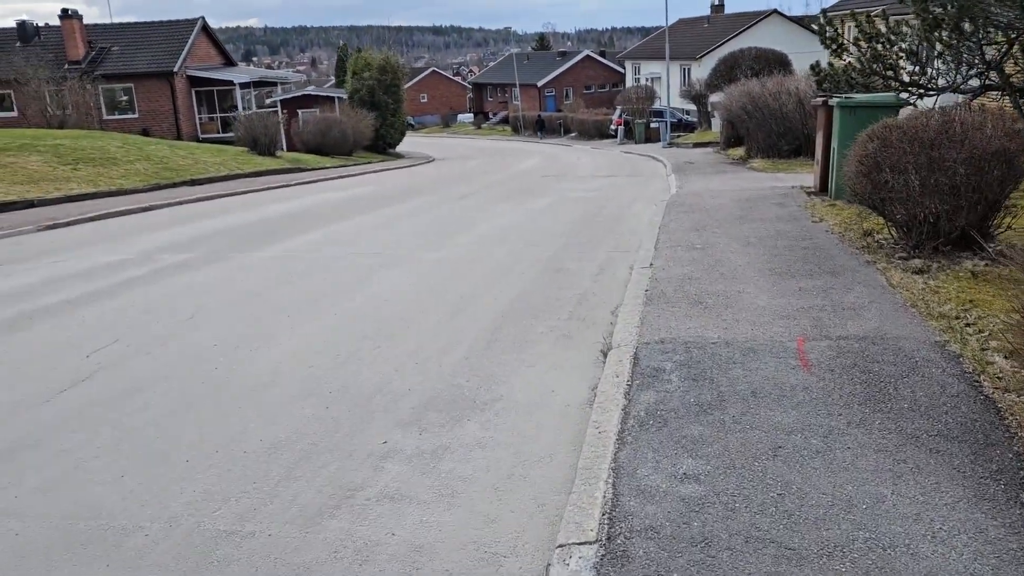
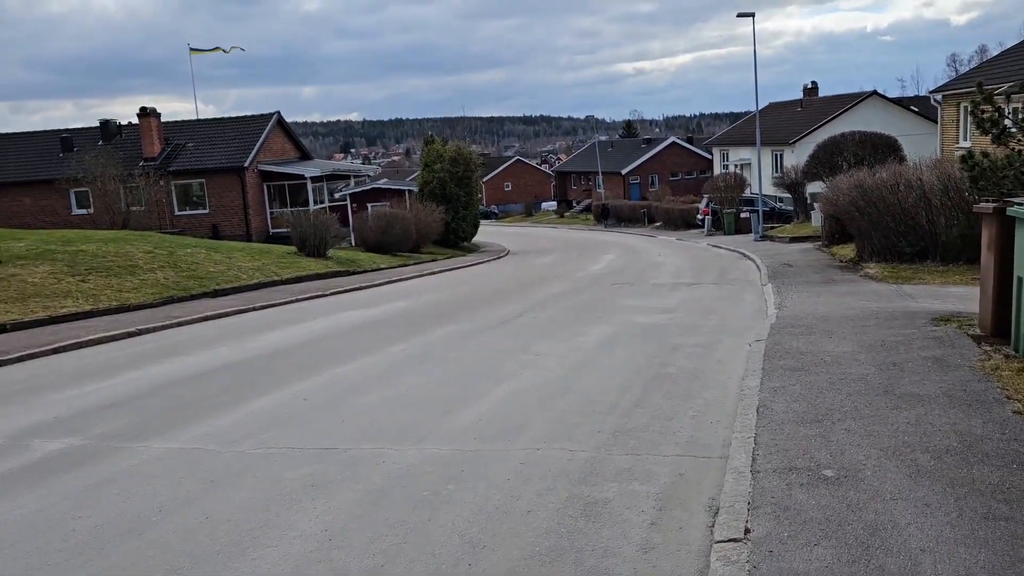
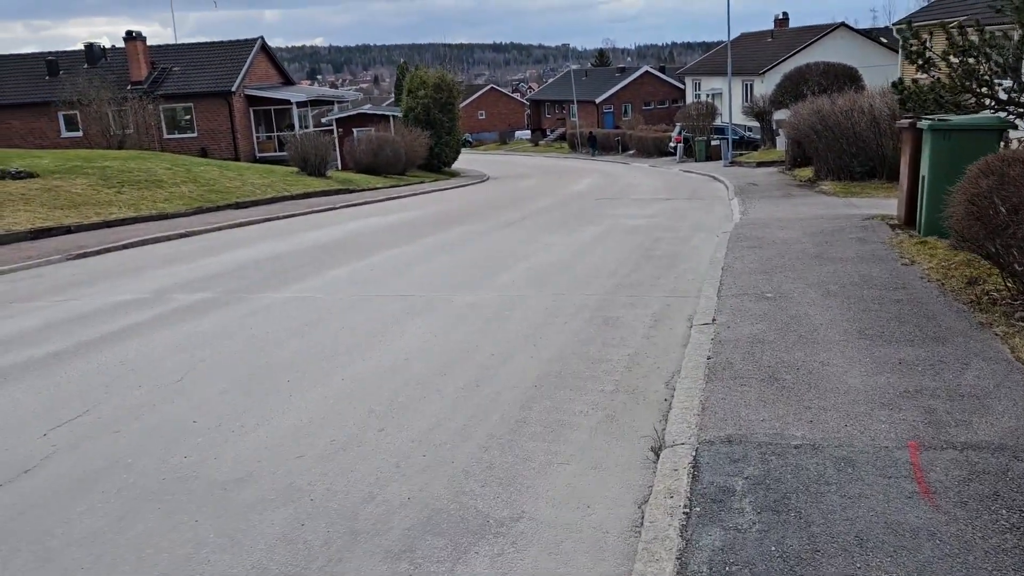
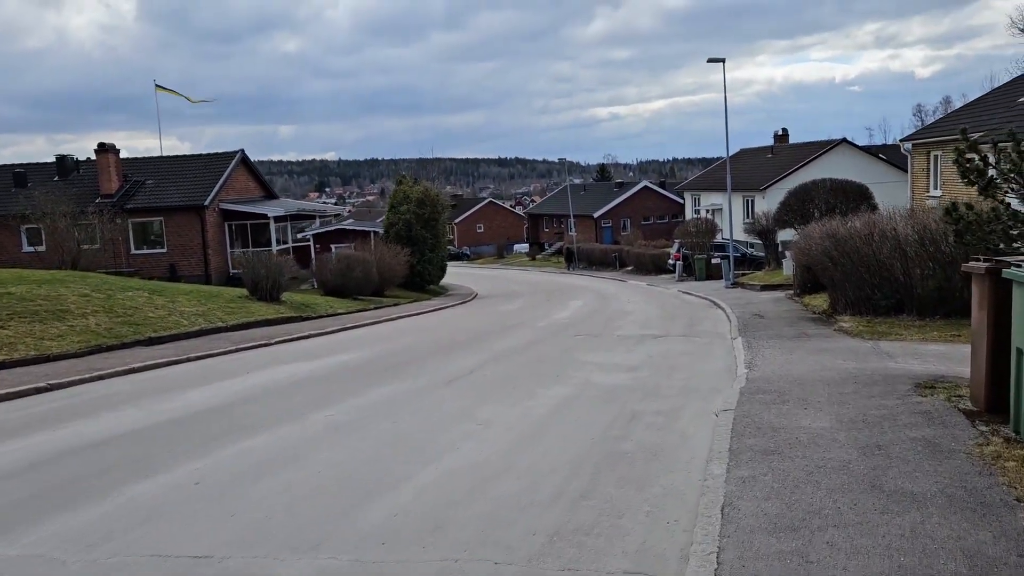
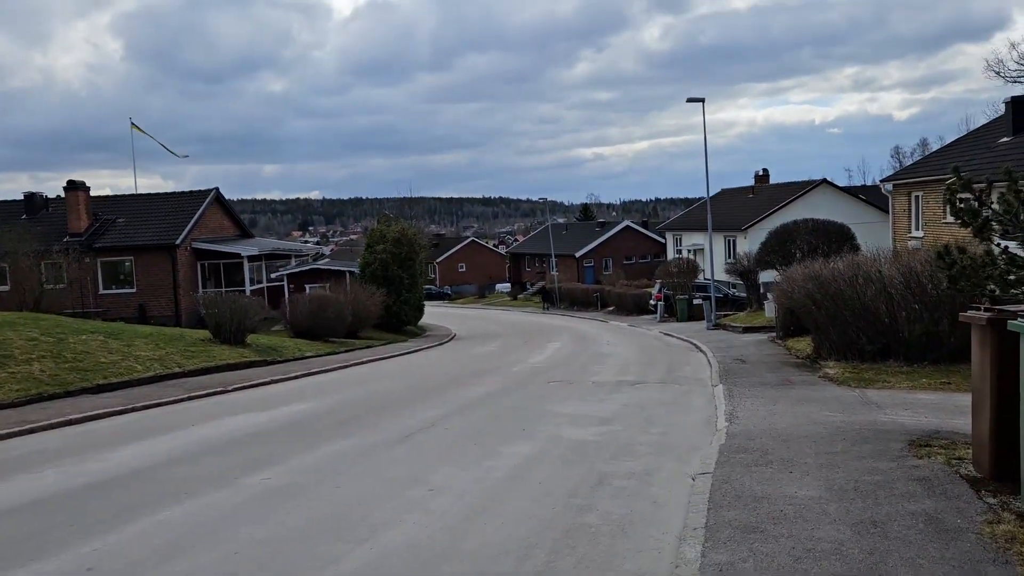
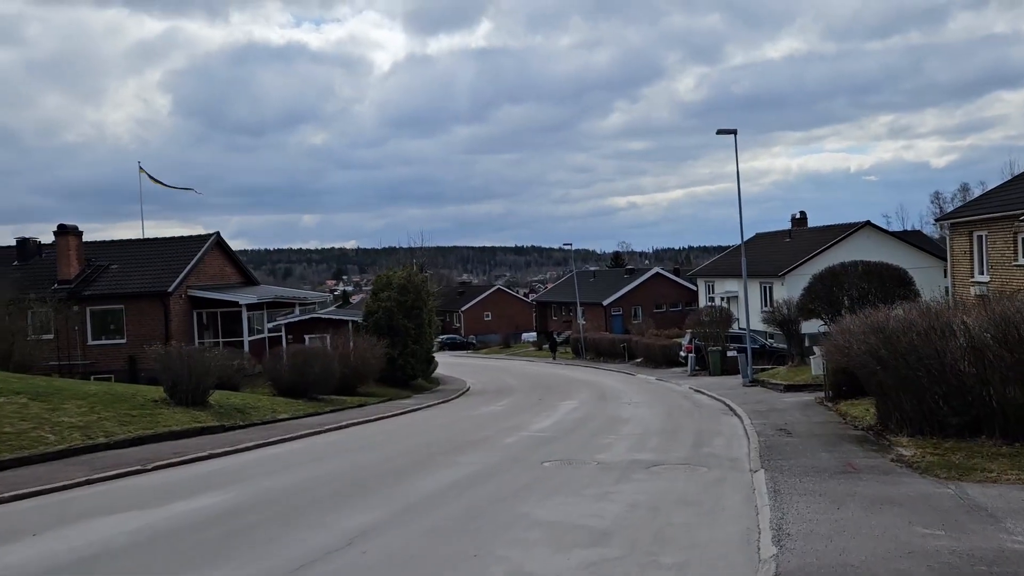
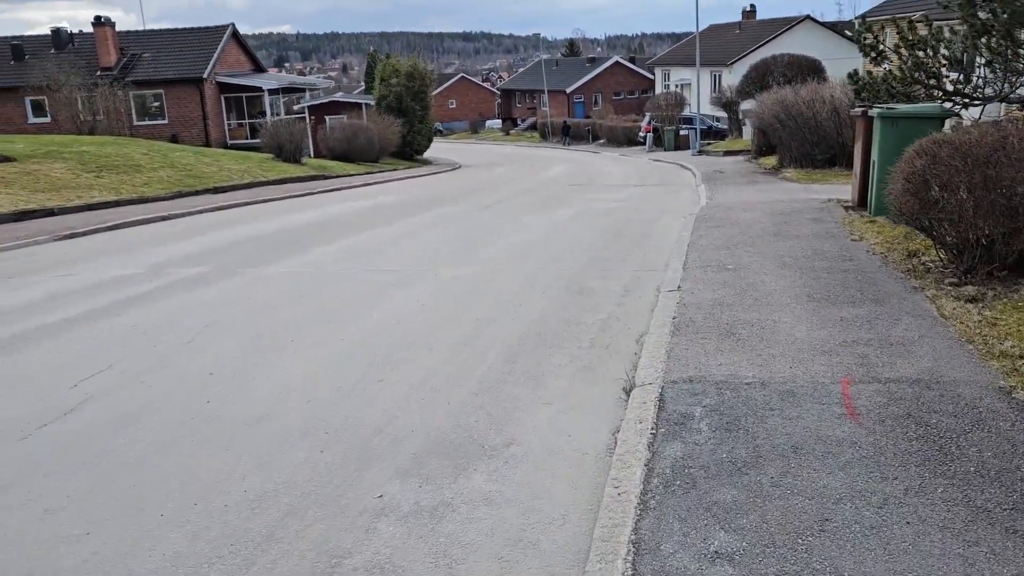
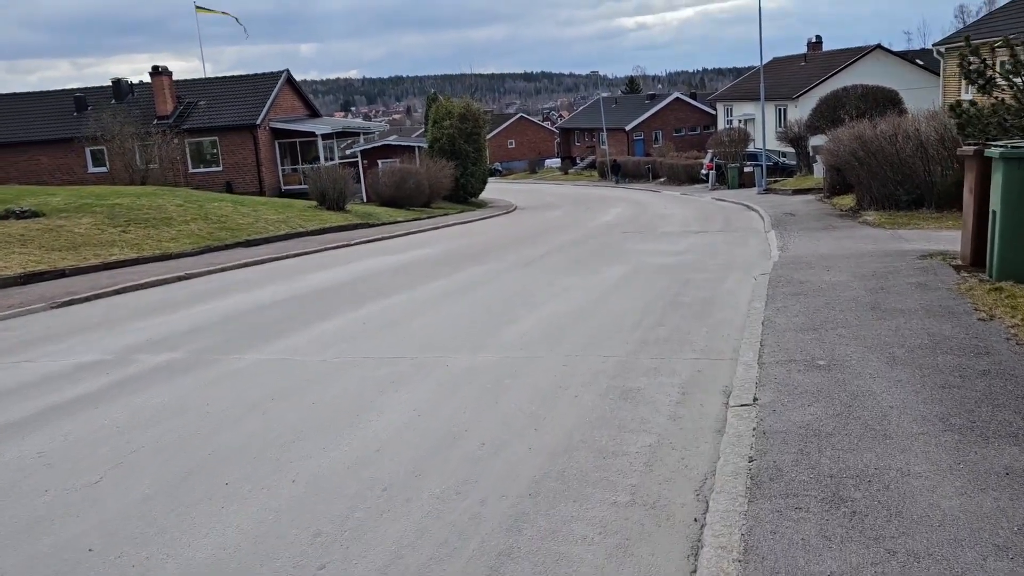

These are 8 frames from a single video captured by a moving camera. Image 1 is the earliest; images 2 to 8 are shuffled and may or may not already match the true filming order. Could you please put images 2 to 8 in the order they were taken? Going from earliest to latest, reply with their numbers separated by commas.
7, 3, 8, 2, 4, 5, 6
